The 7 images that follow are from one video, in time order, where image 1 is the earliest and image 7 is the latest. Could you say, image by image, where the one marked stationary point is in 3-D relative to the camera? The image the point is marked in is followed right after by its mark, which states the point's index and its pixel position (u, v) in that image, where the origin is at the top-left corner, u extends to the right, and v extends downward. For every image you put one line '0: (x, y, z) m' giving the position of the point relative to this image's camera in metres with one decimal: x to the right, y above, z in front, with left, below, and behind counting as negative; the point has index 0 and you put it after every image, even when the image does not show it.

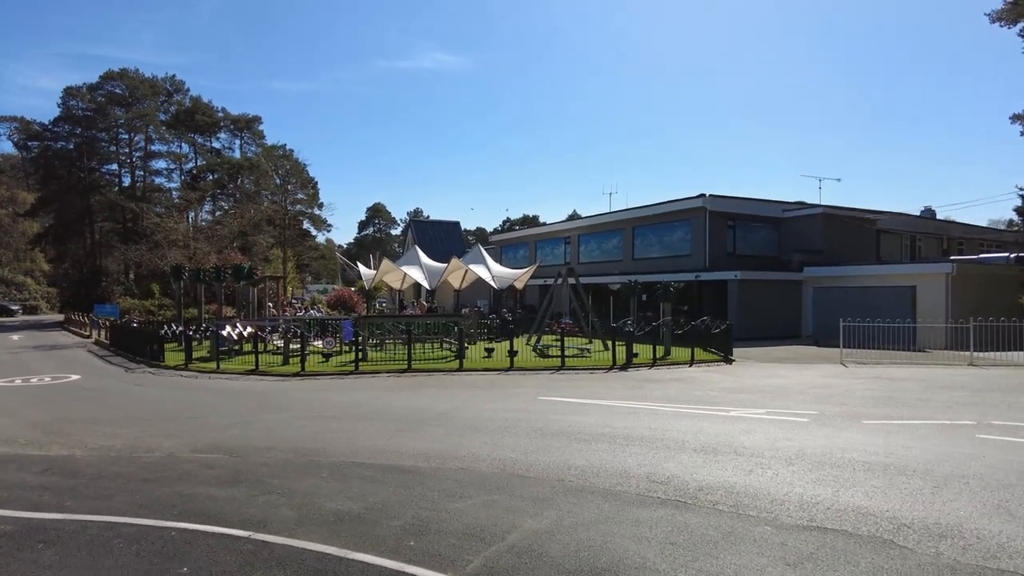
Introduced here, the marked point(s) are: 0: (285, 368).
0: (-6.9, -2.5, +19.1) m
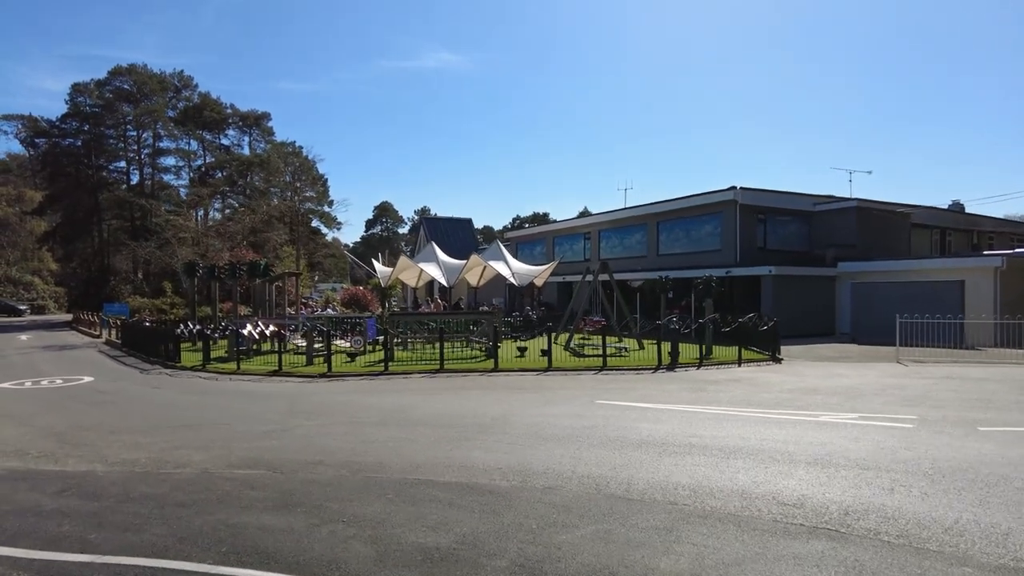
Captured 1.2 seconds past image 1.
0: (-5.8, -2.3, +18.0) m
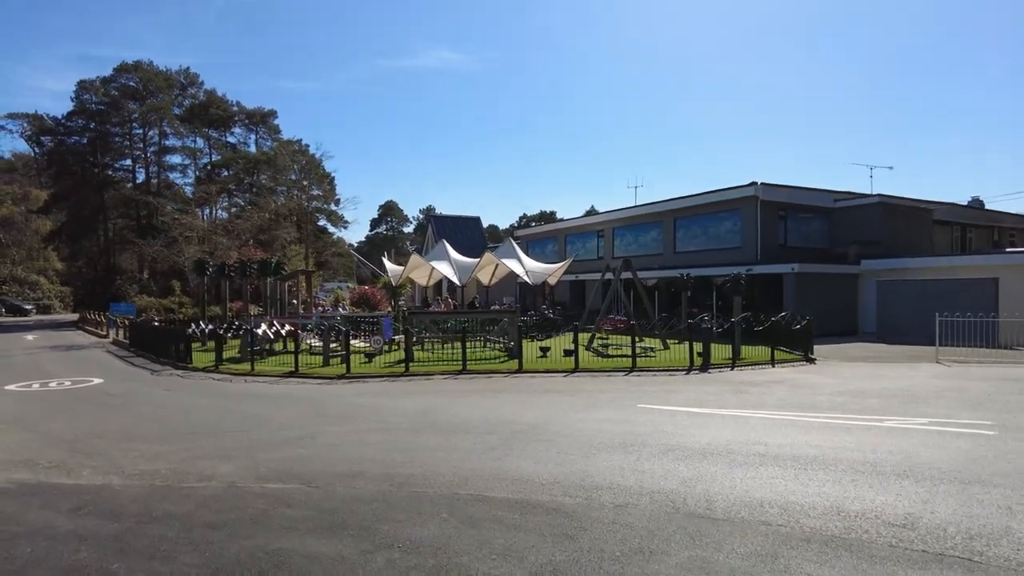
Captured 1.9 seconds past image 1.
0: (-5.1, -2.3, +17.3) m
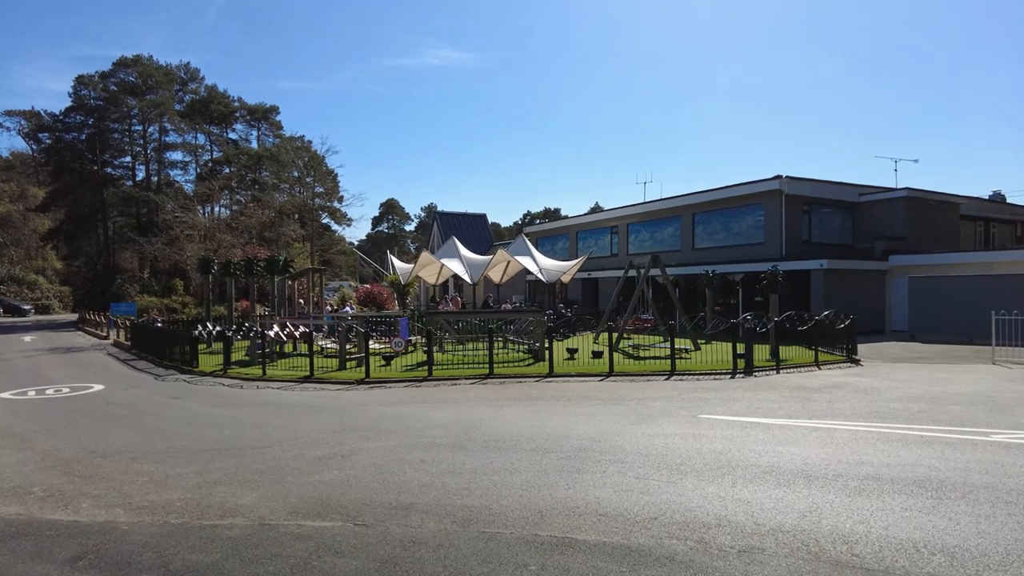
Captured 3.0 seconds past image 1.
0: (-4.3, -2.2, +16.1) m
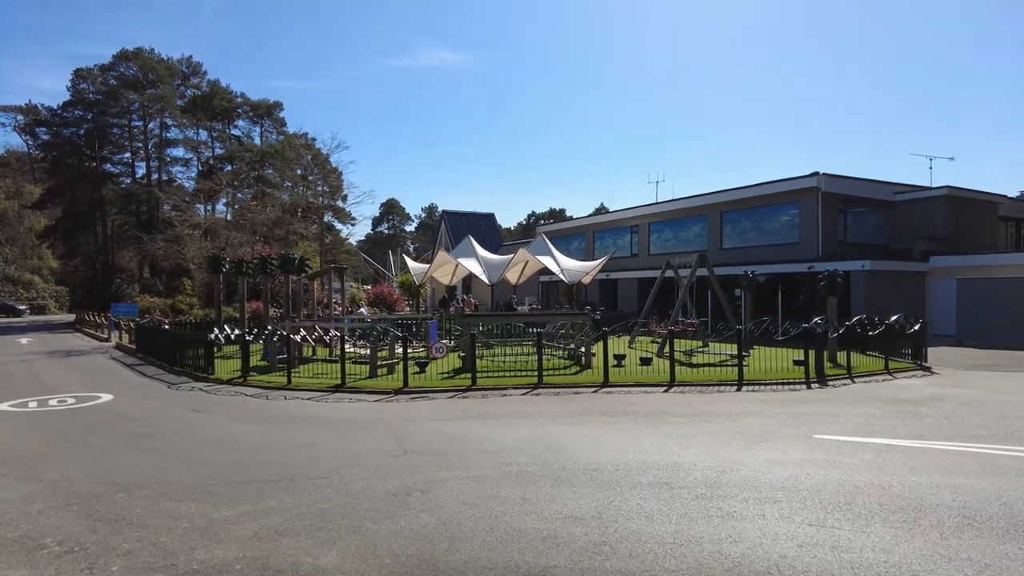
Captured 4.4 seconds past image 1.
0: (-3.1, -2.2, +14.6) m
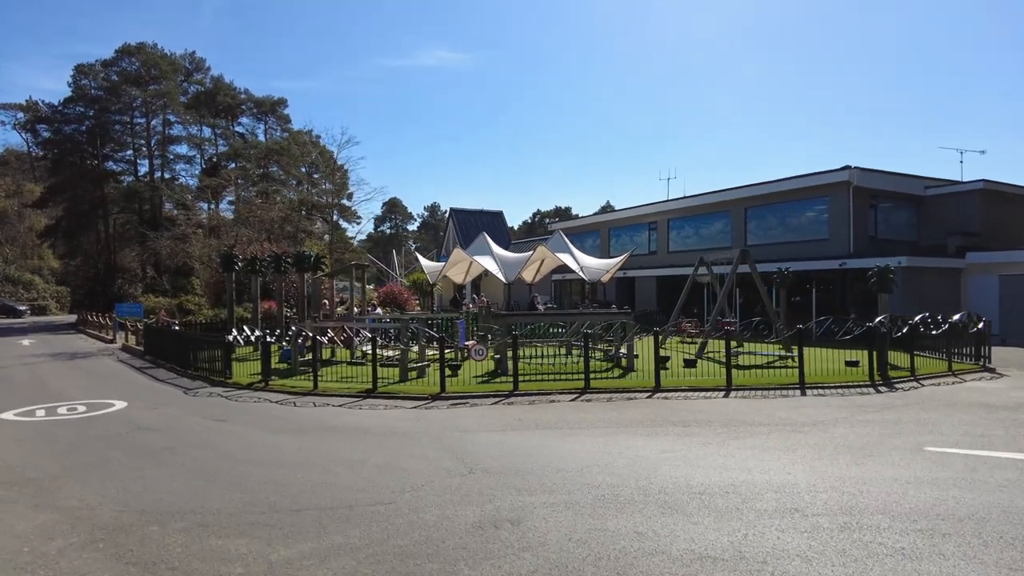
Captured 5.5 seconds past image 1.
0: (-2.2, -2.2, +13.6) m
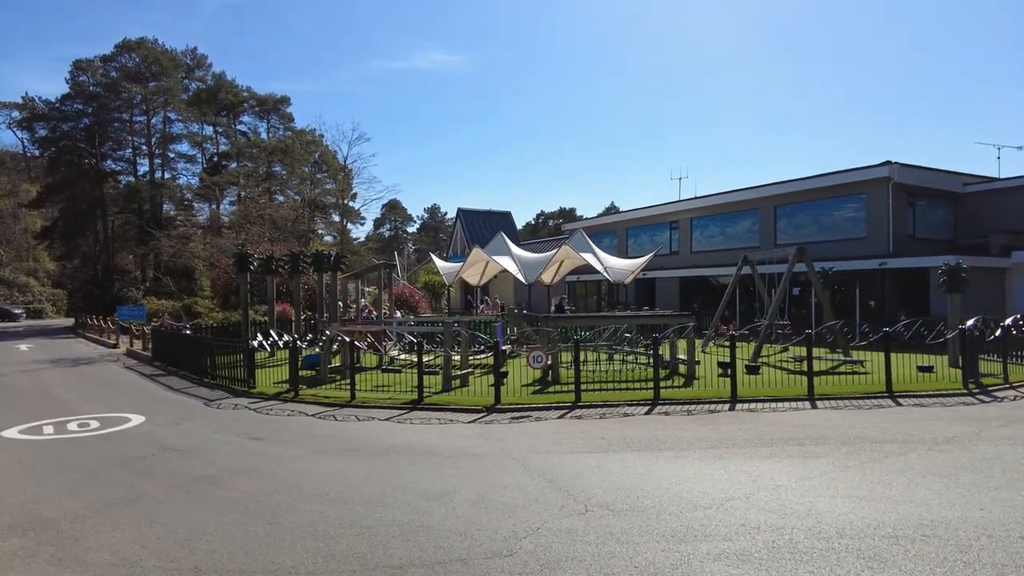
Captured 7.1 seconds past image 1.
0: (-1.0, -2.2, +12.2) m
